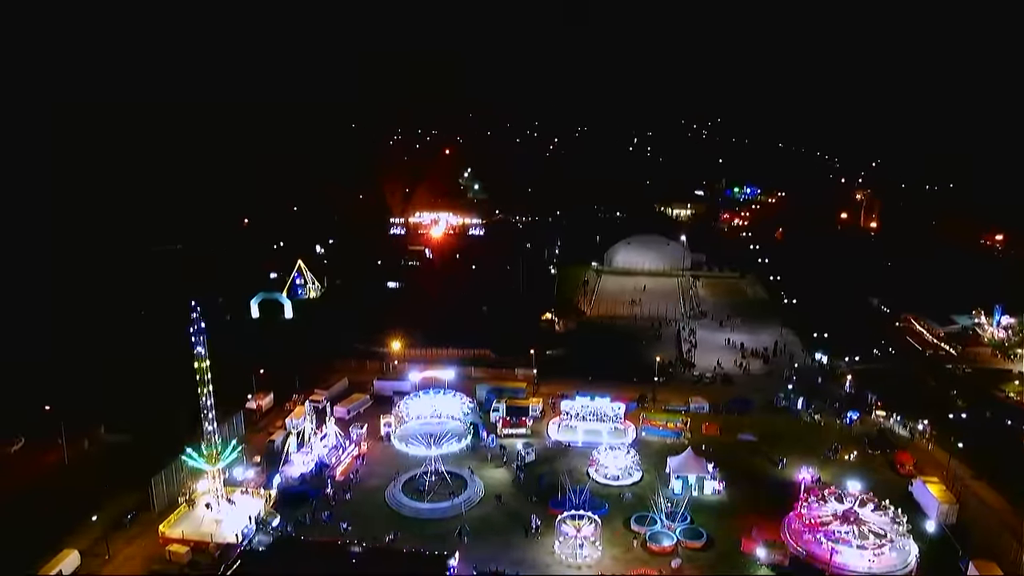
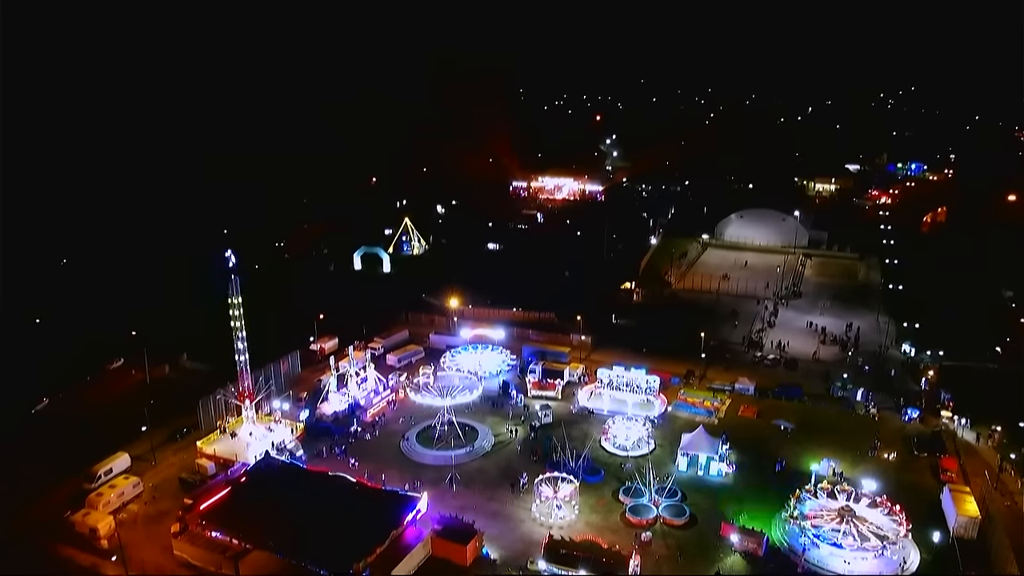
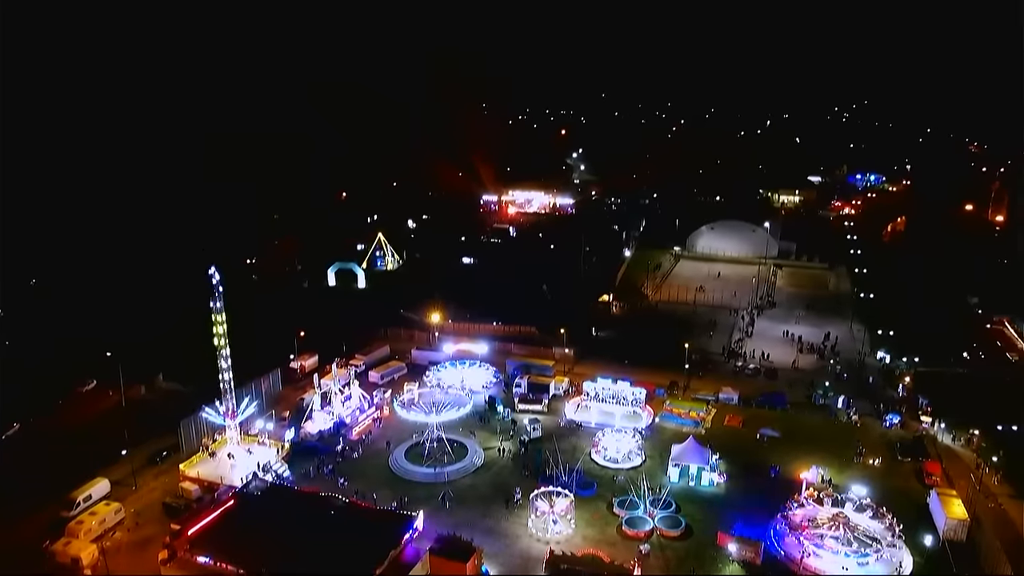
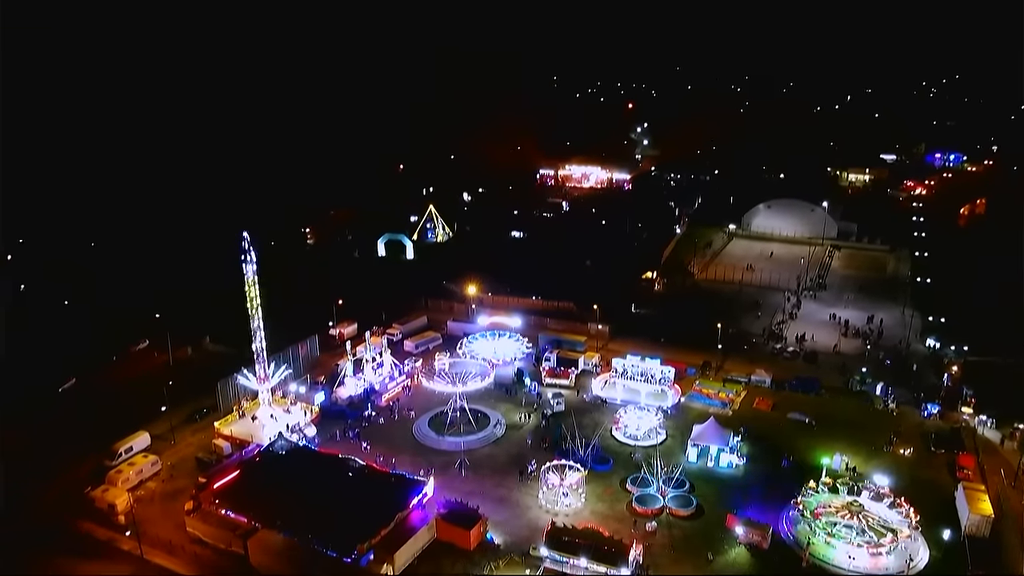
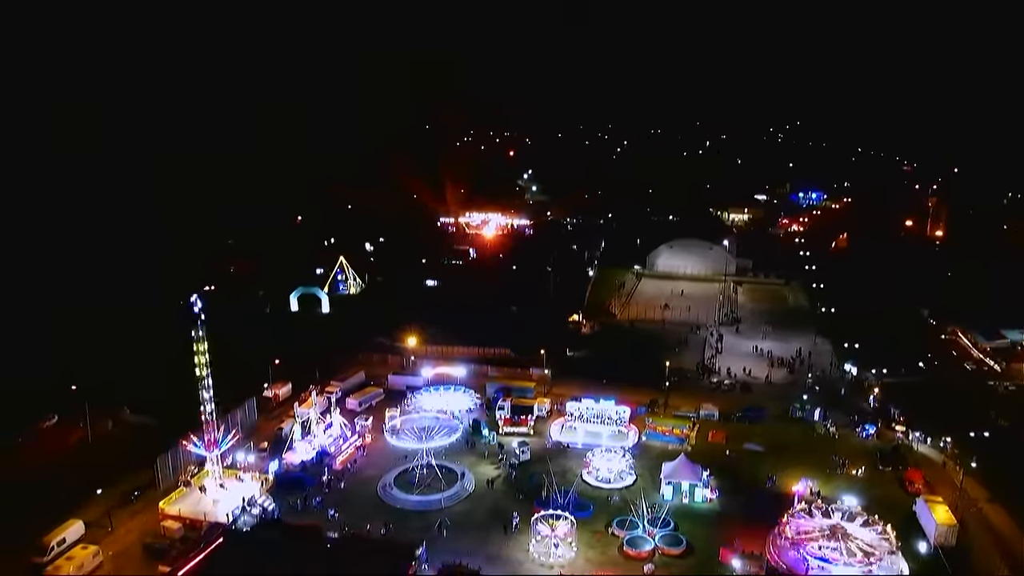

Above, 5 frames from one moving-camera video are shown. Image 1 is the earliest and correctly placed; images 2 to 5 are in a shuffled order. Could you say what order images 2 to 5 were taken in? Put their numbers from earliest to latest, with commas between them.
5, 3, 2, 4
